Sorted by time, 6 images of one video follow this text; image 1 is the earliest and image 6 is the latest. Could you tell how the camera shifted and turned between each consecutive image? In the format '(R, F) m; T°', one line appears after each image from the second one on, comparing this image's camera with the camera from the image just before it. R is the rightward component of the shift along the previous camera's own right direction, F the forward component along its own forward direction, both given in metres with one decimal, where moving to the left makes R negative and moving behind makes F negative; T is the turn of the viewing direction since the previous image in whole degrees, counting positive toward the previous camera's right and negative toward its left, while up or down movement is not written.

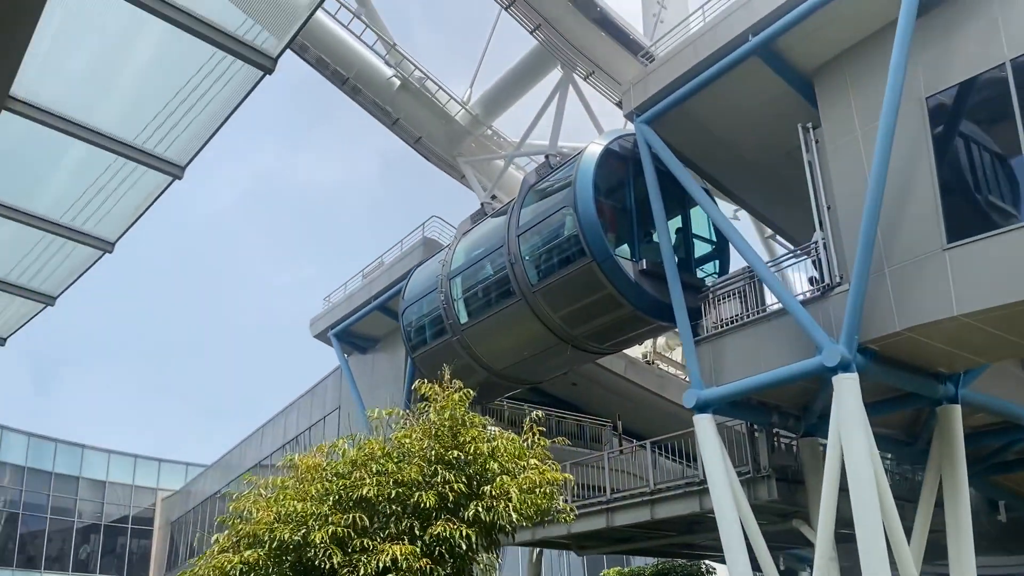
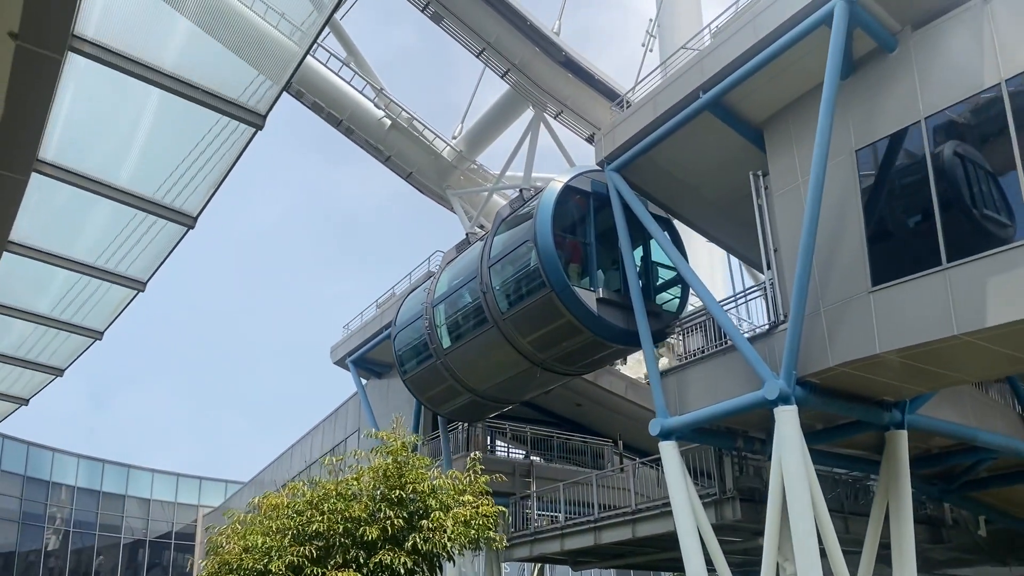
(+1.3, -1.4) m; -3°
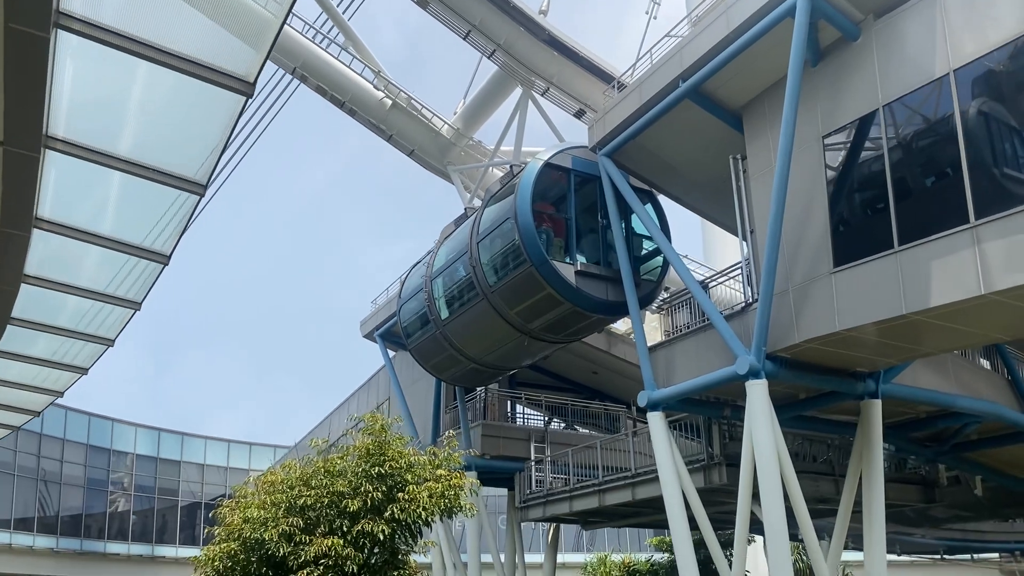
(+1.1, -1.1) m; -3°
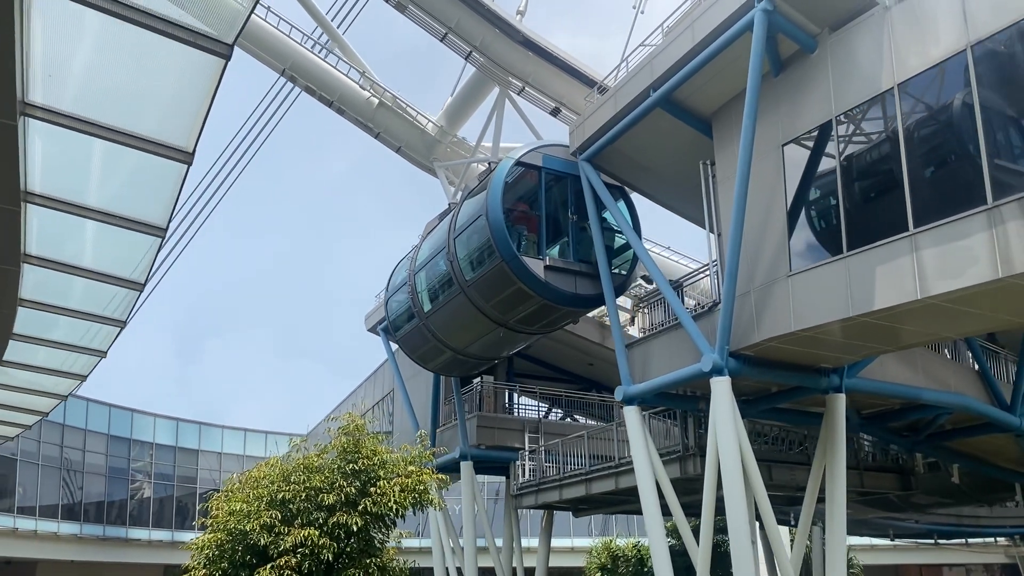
(+0.8, -0.9) m; -1°
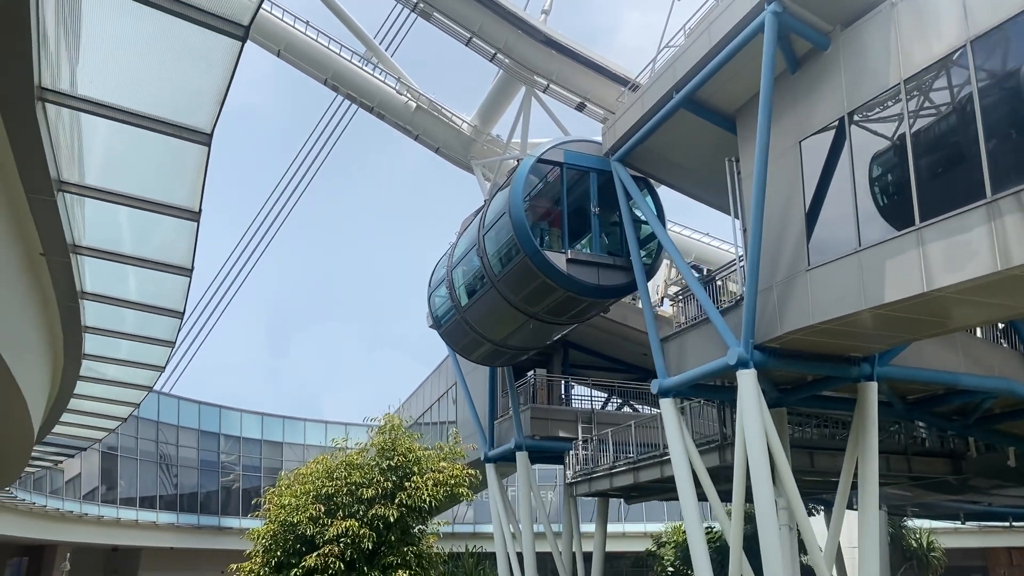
(+1.0, -0.8) m; -5°
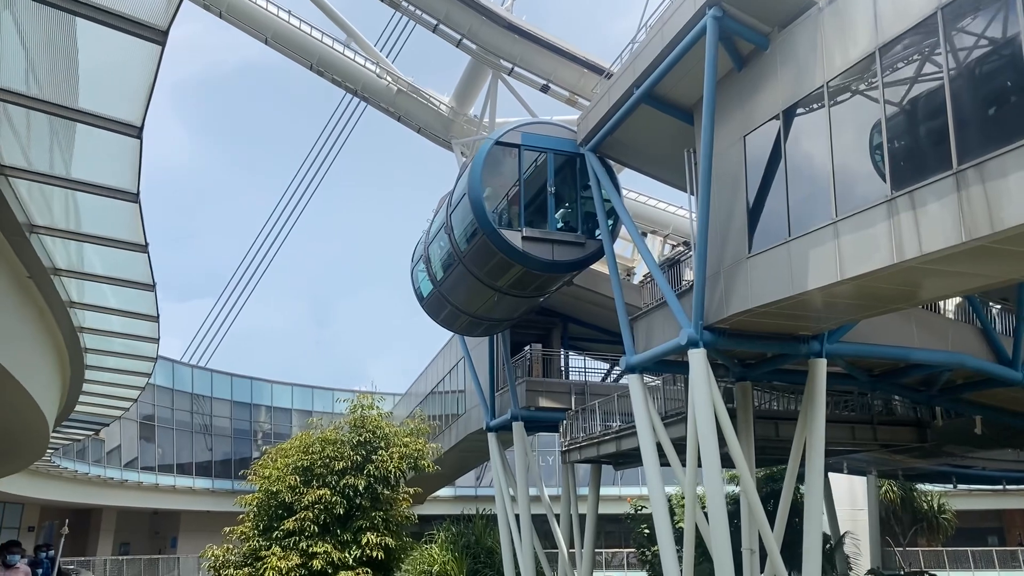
(+1.5, -1.4) m; -3°
